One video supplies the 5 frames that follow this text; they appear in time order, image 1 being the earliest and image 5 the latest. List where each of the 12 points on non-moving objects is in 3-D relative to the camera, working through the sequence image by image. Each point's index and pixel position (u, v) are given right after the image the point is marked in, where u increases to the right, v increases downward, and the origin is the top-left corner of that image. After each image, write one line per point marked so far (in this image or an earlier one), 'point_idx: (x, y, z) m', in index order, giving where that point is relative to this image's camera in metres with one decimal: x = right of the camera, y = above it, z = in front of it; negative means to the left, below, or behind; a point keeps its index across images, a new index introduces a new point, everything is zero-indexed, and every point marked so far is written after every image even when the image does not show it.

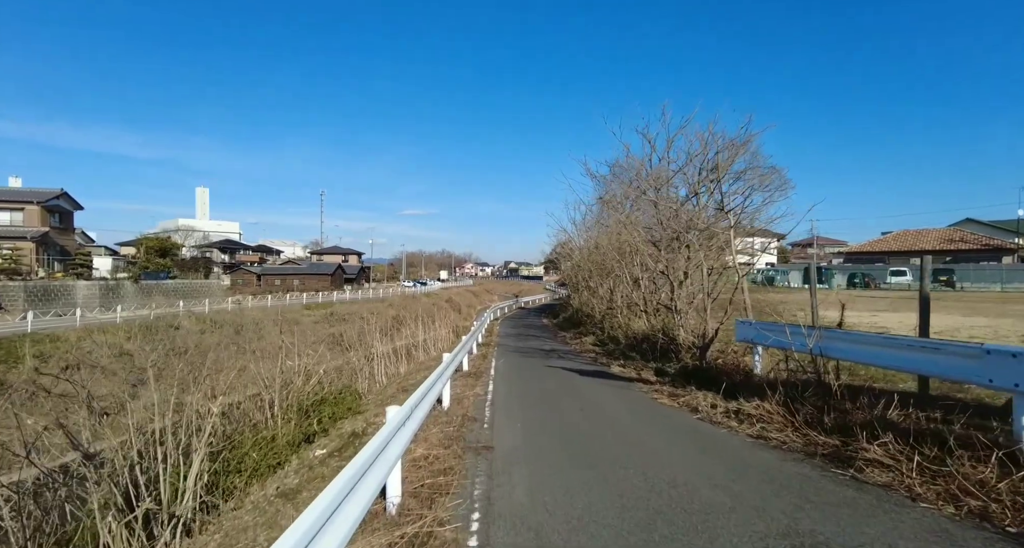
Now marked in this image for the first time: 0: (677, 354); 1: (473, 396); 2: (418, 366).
0: (+2.6, -1.3, +8.1) m
1: (-0.5, -1.6, +6.4) m
2: (-3.2, -3.1, +17.1) m
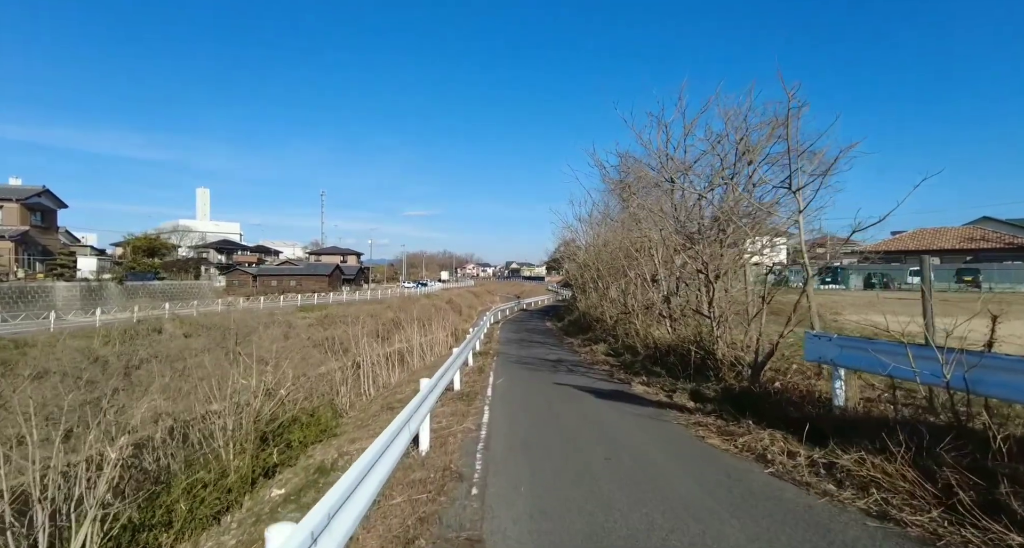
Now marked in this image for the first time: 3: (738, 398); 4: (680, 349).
0: (+2.7, -1.3, +6.6) m
1: (-0.5, -1.6, +5.0) m
2: (-3.1, -3.1, +15.6) m
3: (+2.5, -1.4, +5.6) m
4: (+2.6, -1.2, +8.0) m
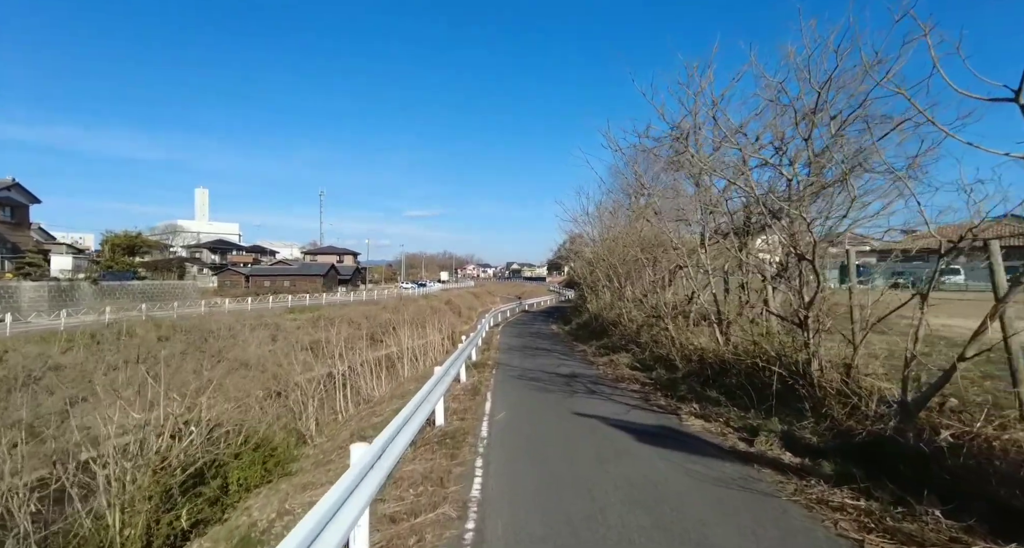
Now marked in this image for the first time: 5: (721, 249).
0: (+2.7, -1.2, +4.5) m
1: (-0.4, -1.5, +2.9) m
2: (-3.1, -3.0, +13.5) m
3: (+2.5, -1.3, +3.5) m
4: (+2.7, -1.1, +5.9) m
5: (+4.1, +0.4, +9.7) m
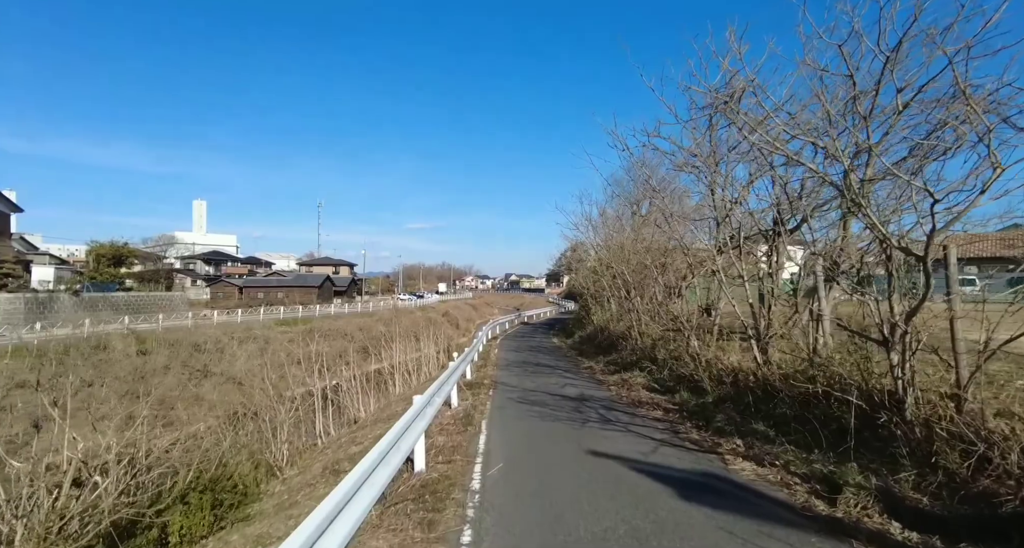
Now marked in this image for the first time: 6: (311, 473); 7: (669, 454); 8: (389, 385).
0: (+2.7, -1.2, +3.4) m
1: (-0.4, -1.4, +1.8) m
2: (-3.1, -3.3, +12.3) m
3: (+2.5, -1.2, +2.4) m
4: (+2.7, -1.1, +4.8) m
5: (+4.0, +0.3, +8.6) m
6: (-2.9, -2.9, +7.4) m
7: (+1.4, -1.6, +4.7) m
8: (-4.1, -3.6, +16.8) m
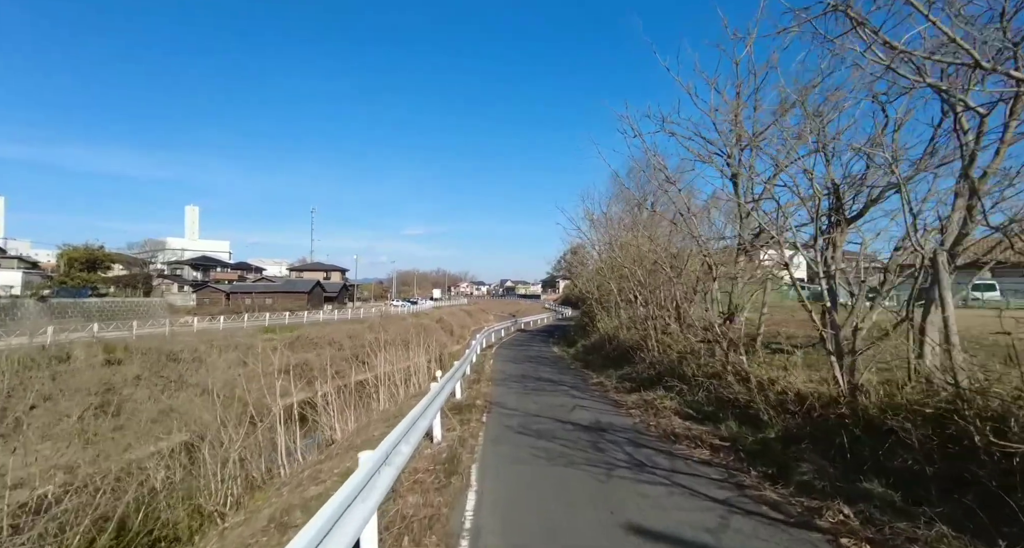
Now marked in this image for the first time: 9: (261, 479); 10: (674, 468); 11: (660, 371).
0: (+2.7, -1.1, +1.9) m
1: (-0.4, -1.3, +0.2) m
2: (-3.2, -3.3, +10.7) m
3: (+2.5, -1.1, +0.9) m
4: (+2.7, -1.1, +3.3) m
5: (+4.0, +0.3, +7.1) m
6: (-3.0, -2.9, +5.8) m
7: (+1.5, -1.6, +3.1) m
8: (-4.2, -3.7, +15.2) m
9: (-4.1, -3.3, +8.3) m
10: (+1.4, -1.7, +4.4) m
11: (+2.4, -1.6, +8.4) m
